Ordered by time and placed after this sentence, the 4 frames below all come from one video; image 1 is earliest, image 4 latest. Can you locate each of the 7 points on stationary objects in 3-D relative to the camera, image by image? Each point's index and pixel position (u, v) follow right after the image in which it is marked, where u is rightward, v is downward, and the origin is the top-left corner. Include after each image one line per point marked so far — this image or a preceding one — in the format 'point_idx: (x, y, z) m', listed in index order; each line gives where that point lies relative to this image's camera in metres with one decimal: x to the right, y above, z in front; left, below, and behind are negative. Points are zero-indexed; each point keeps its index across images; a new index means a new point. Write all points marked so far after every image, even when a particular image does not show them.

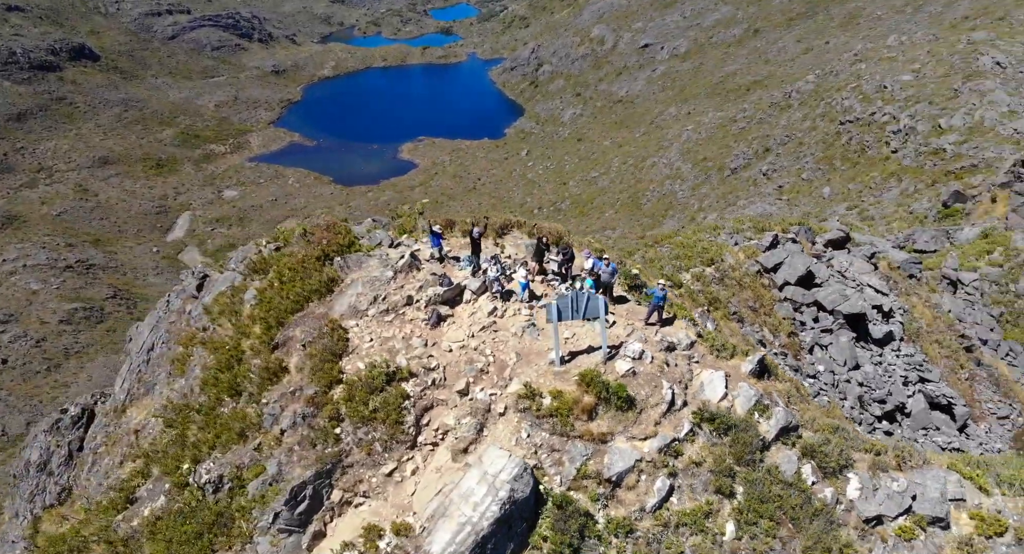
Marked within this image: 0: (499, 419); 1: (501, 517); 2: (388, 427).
0: (-0.3, -3.2, +13.0) m
1: (+0.1, -4.8, +11.3) m
2: (-2.7, -3.5, +13.1) m
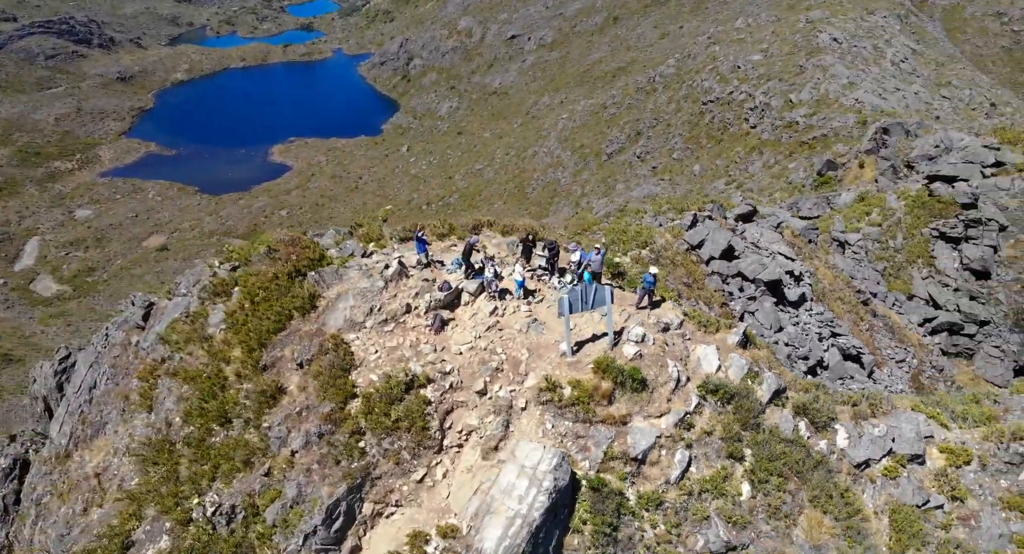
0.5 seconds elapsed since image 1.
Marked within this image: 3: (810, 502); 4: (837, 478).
0: (+0.3, -3.1, +13.3) m
1: (+0.9, -4.7, +11.7) m
2: (-2.1, -3.6, +13.1) m
3: (+7.9, -5.6, +14.7) m
4: (+8.4, -5.1, +15.2) m
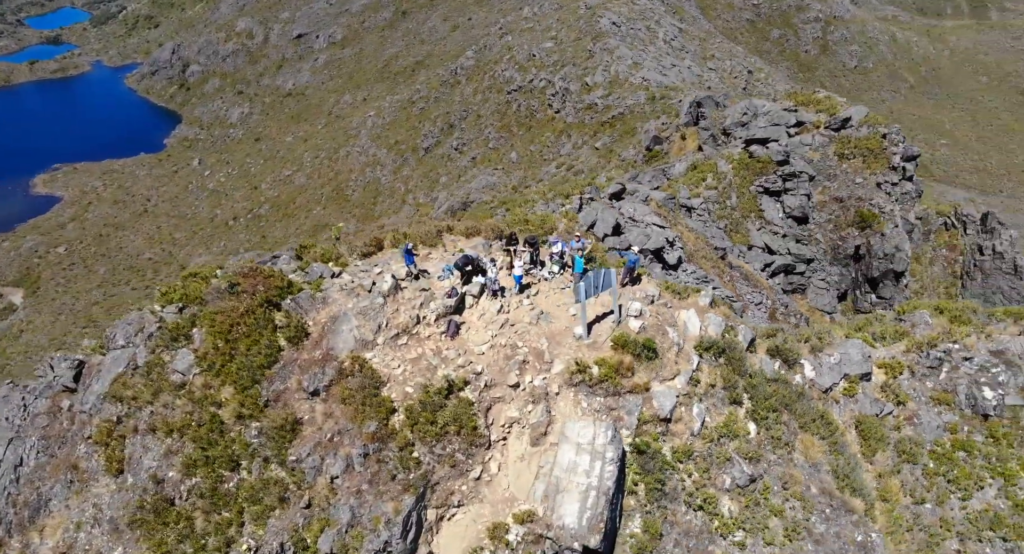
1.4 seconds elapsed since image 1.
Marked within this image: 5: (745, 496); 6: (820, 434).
0: (+1.2, -2.9, +14.1) m
1: (+2.3, -4.4, +12.7) m
2: (-1.0, -3.7, +13.4) m
3: (+8.6, -4.4, +17.1) m
4: (+8.9, -3.8, +17.6) m
5: (+6.2, -5.6, +15.1) m
6: (+9.3, -4.7, +17.2) m
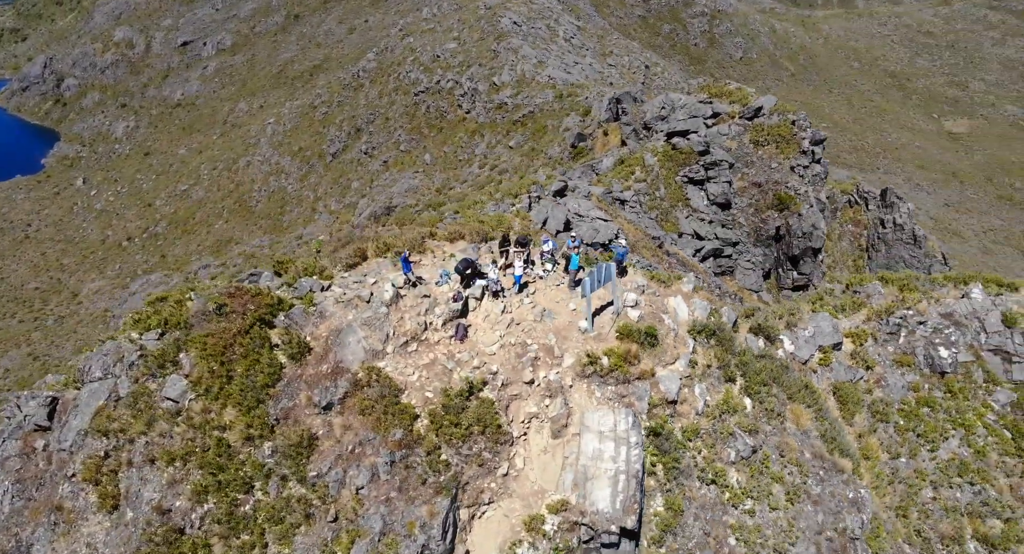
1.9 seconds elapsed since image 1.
0: (+1.6, -2.8, +14.6) m
1: (+3.0, -4.2, +13.4) m
2: (-0.5, -3.8, +13.8) m
3: (+8.8, -3.8, +18.3) m
4: (+9.0, -3.2, +18.8) m
5: (+6.6, -5.1, +16.1) m
6: (+9.5, -4.0, +18.5) m
